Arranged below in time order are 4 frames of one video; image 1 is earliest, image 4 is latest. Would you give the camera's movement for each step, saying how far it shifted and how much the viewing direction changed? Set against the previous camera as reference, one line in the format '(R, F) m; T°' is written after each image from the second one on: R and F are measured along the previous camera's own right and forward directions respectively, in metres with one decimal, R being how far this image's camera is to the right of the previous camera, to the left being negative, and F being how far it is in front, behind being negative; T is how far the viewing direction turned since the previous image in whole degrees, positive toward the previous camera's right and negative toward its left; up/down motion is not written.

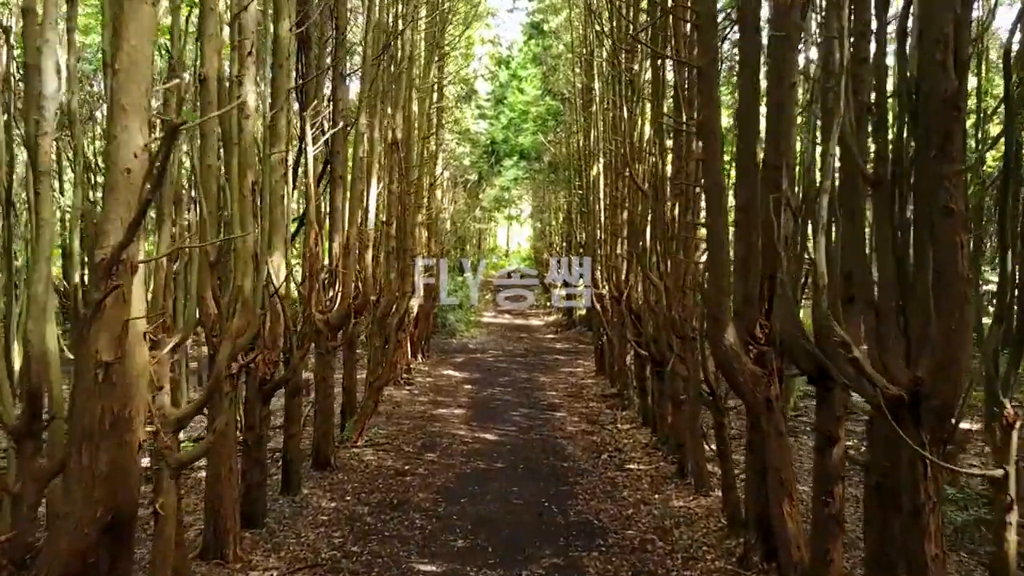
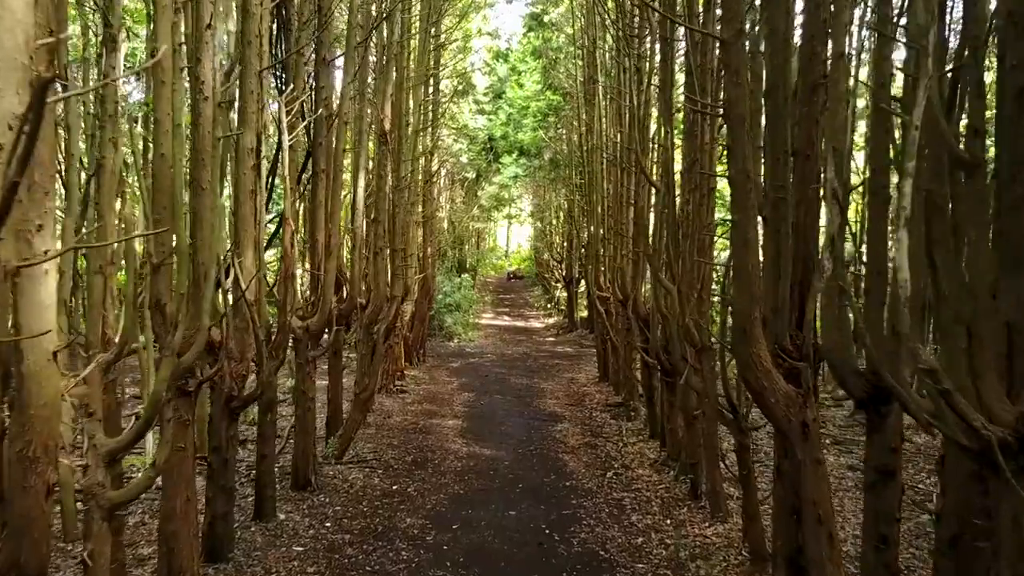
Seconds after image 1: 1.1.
(0.0, +0.7) m; 0°
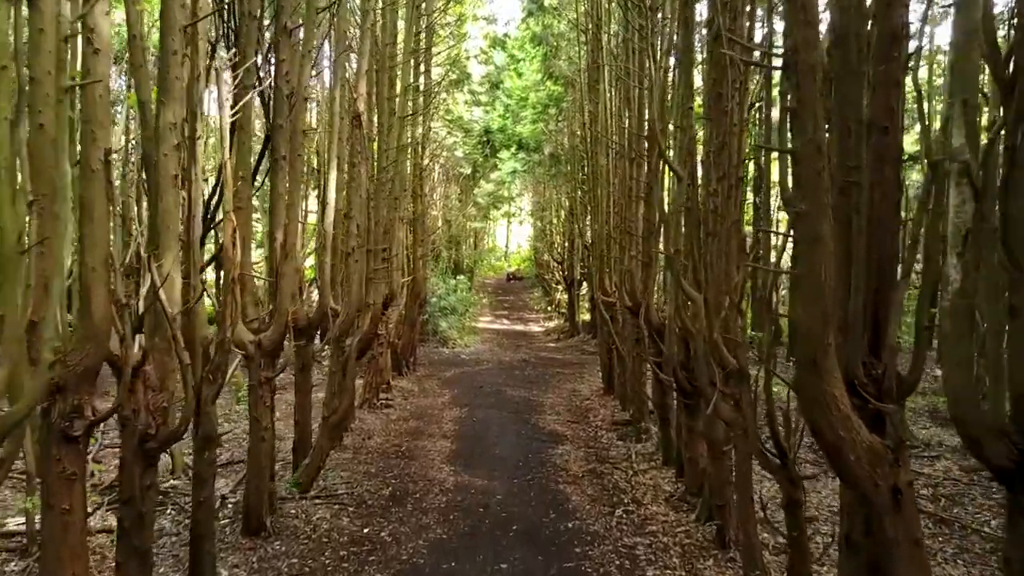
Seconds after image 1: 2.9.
(0.0, +1.2) m; 0°
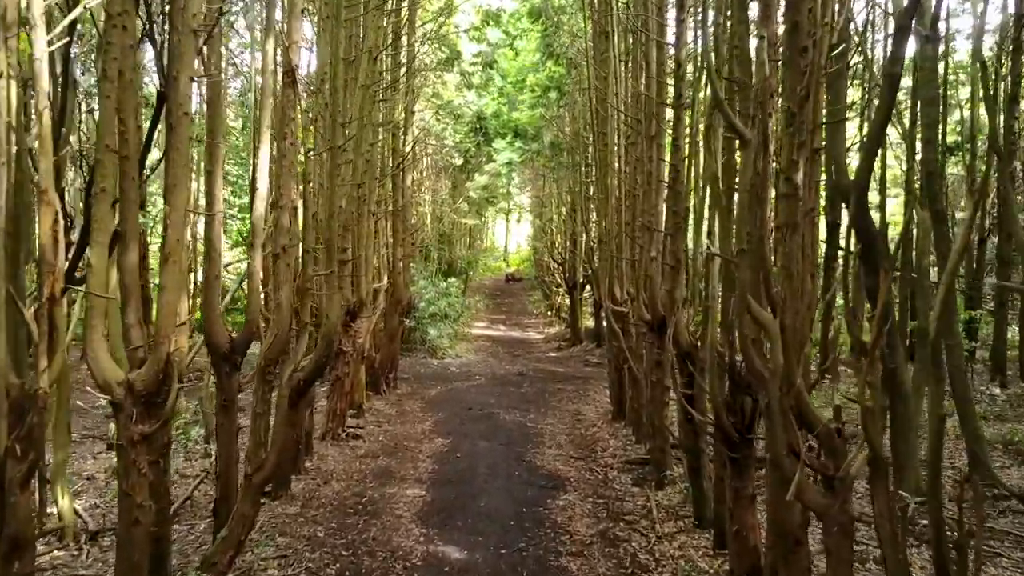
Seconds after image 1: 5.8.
(+0.1, +1.9) m; 0°
